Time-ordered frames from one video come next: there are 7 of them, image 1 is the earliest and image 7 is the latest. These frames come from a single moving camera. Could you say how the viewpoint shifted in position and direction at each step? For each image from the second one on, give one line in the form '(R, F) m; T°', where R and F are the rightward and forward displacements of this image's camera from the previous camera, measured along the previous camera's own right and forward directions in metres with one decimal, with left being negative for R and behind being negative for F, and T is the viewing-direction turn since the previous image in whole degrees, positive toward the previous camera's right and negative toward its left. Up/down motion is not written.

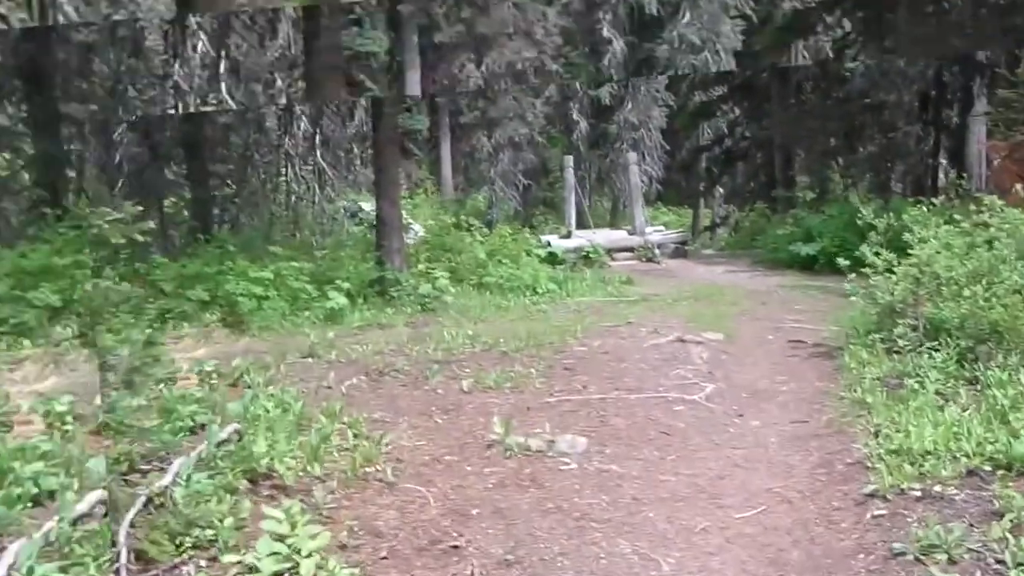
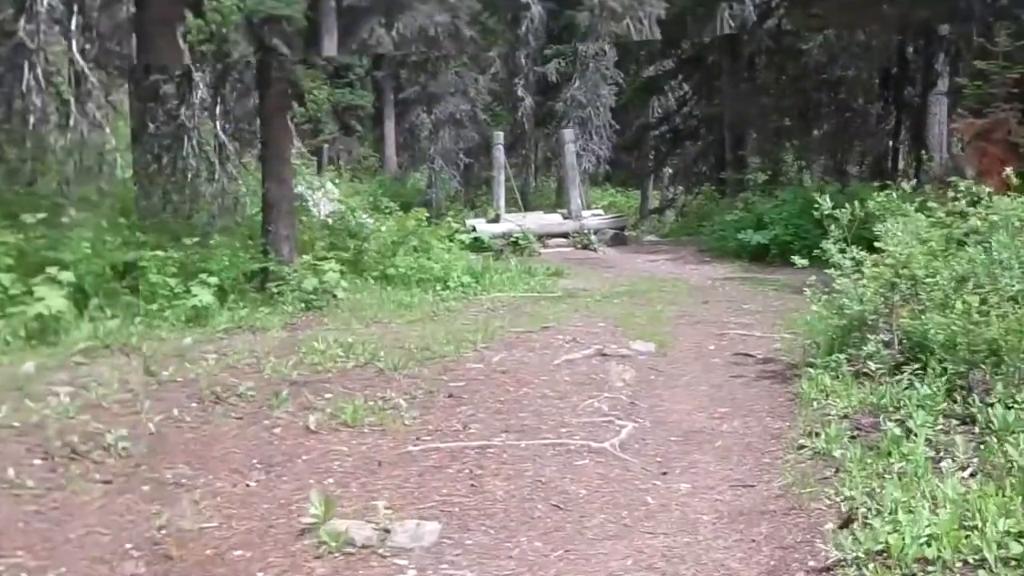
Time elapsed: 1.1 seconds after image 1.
(+0.3, +1.4) m; +2°
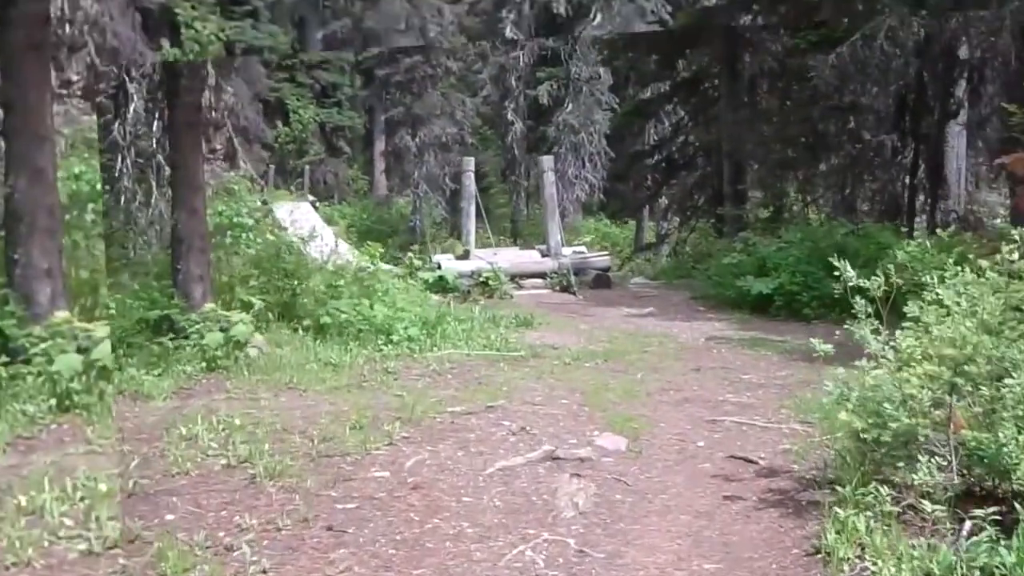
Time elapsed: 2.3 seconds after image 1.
(+0.3, +1.5) m; 0°
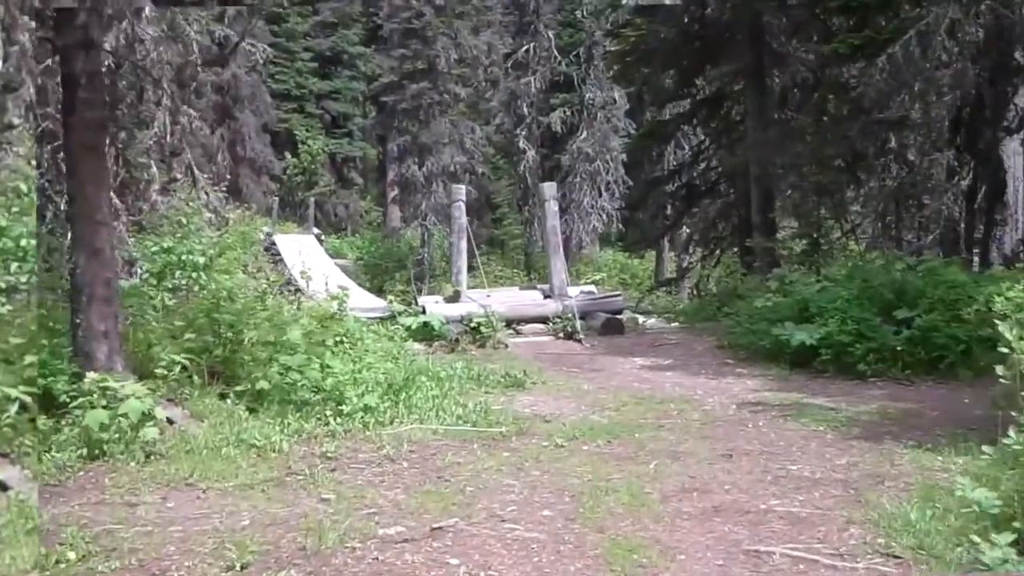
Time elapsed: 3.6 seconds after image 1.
(+0.2, +1.6) m; -1°
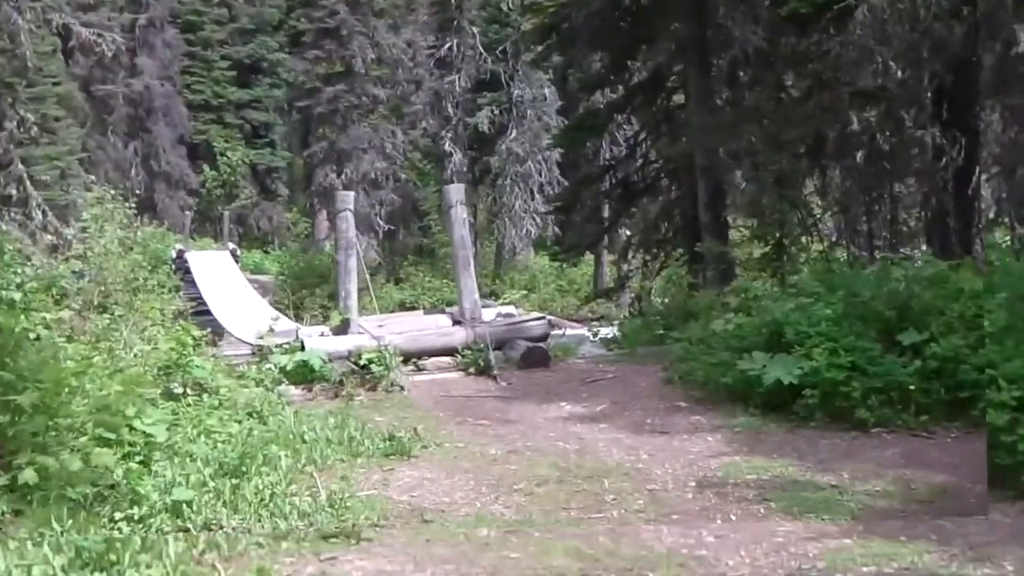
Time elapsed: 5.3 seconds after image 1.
(+0.3, +1.9) m; +2°
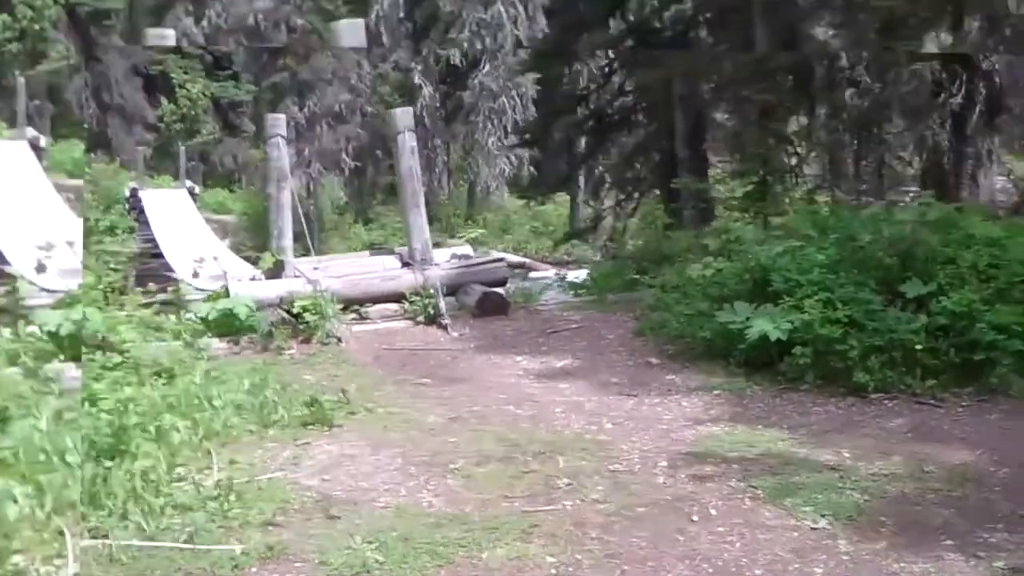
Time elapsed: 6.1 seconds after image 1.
(+0.1, +0.9) m; +1°
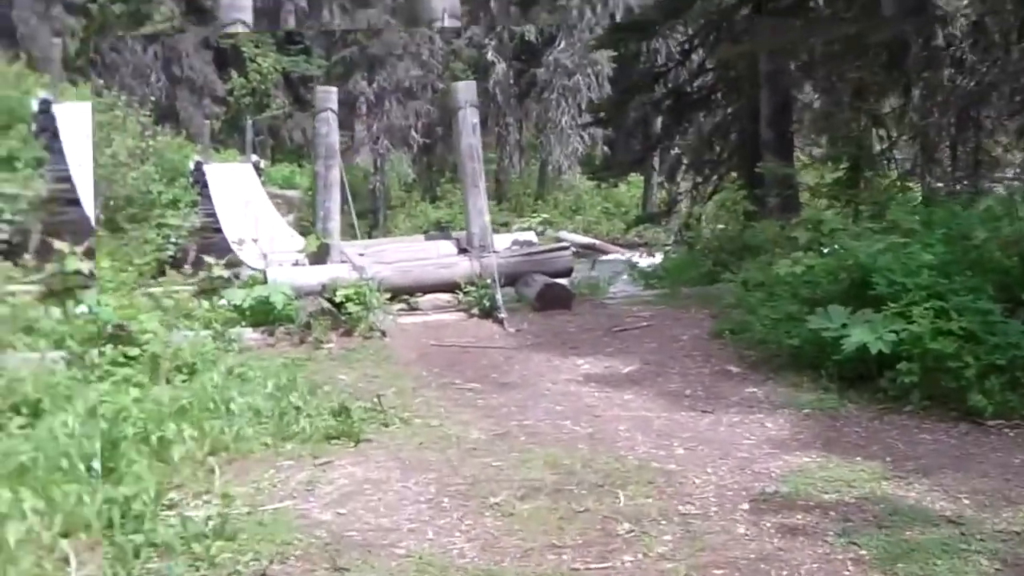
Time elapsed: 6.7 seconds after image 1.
(0.0, +0.6) m; -3°
